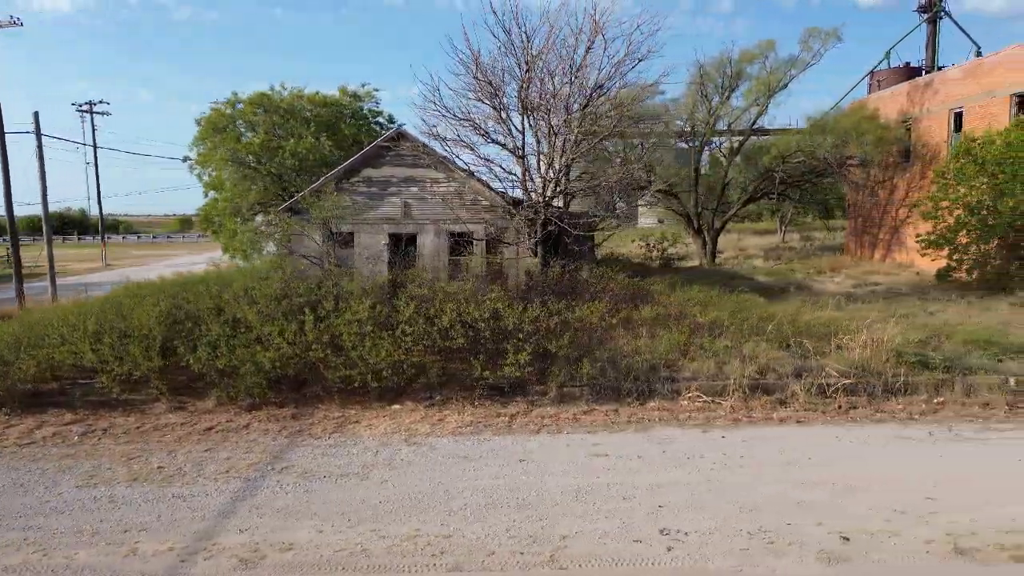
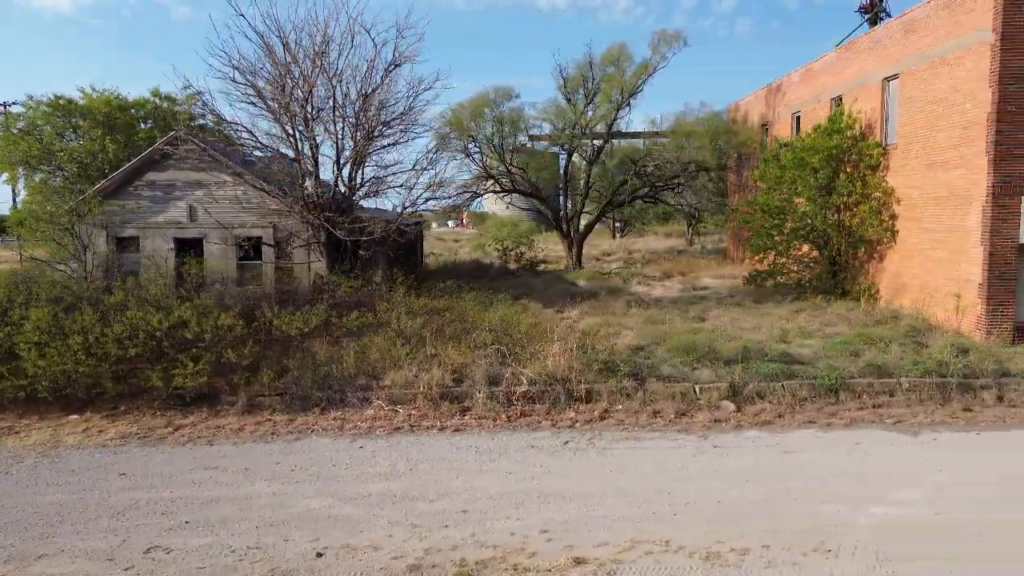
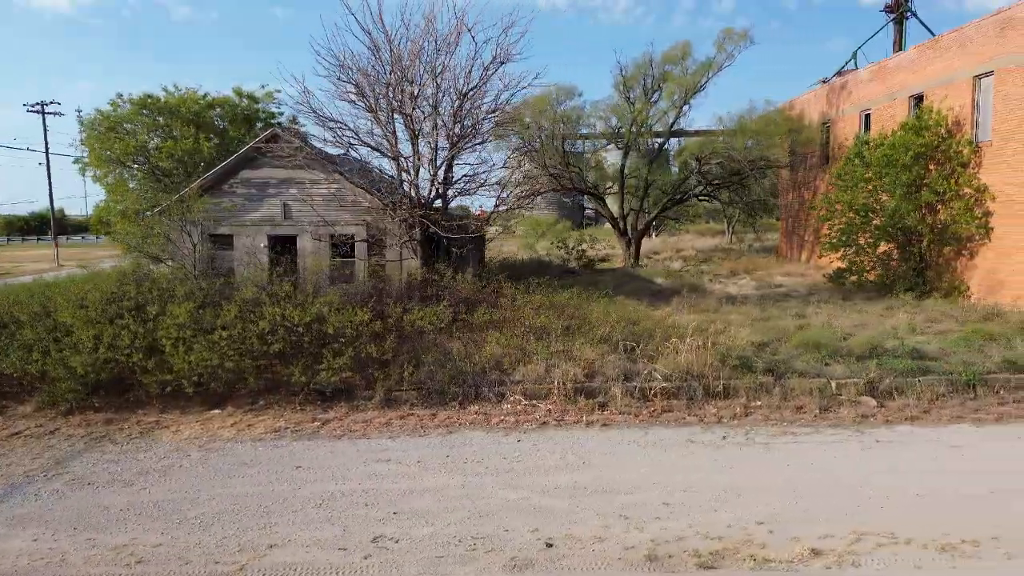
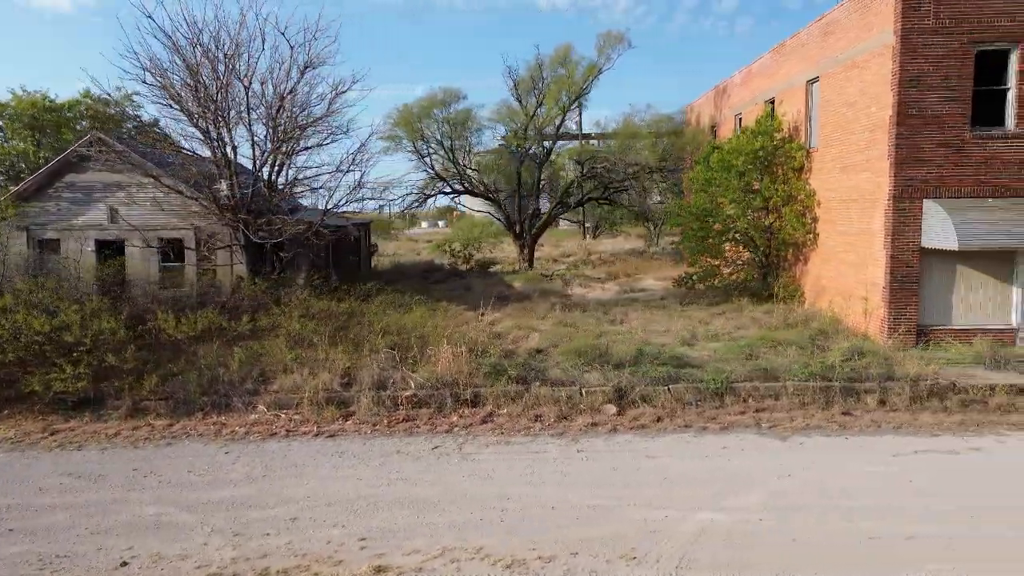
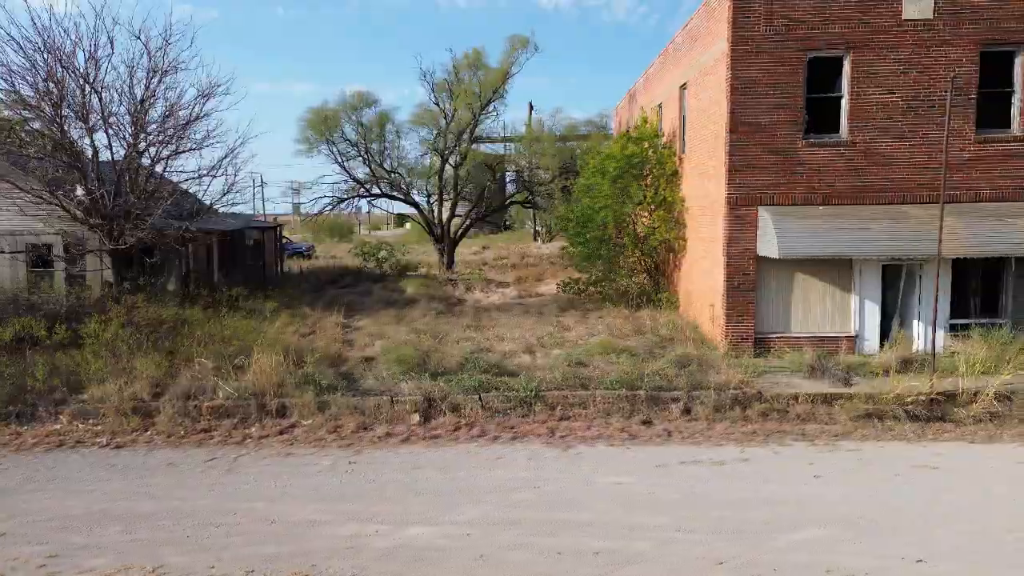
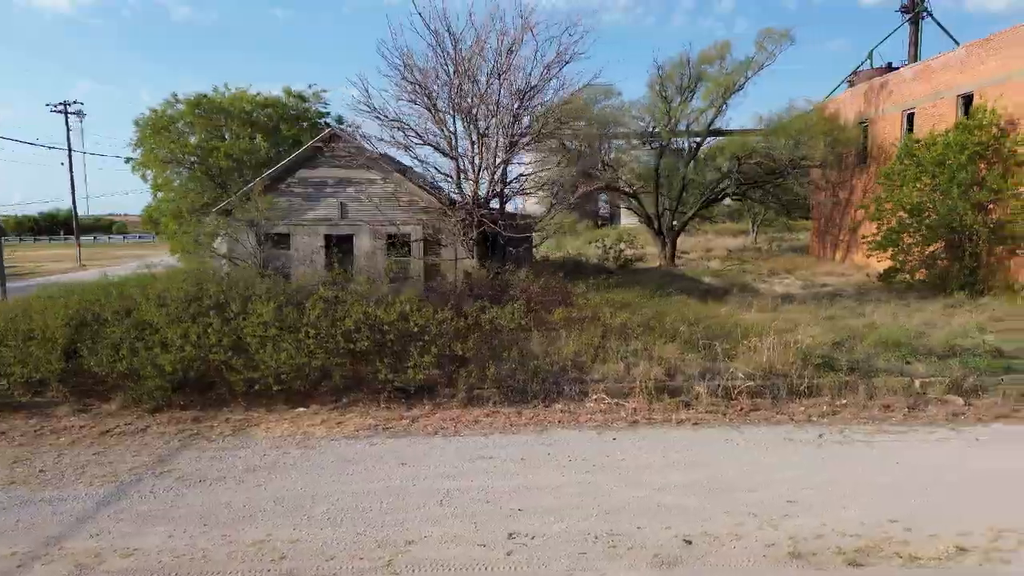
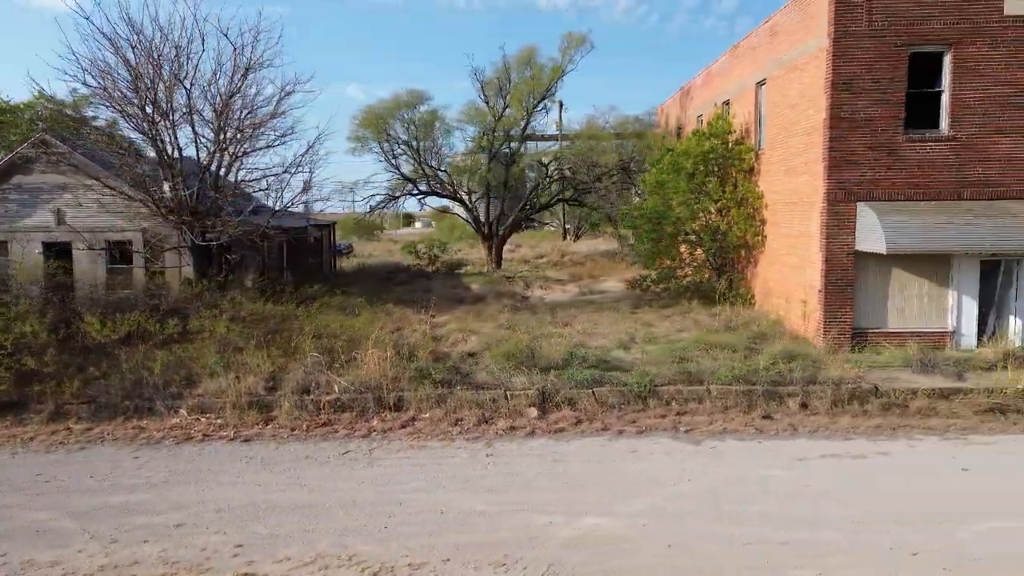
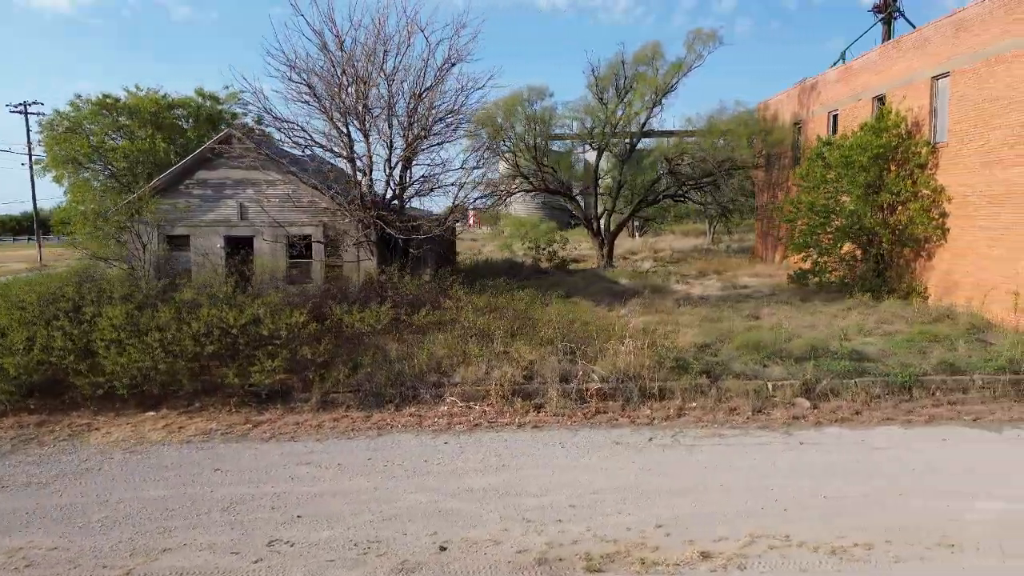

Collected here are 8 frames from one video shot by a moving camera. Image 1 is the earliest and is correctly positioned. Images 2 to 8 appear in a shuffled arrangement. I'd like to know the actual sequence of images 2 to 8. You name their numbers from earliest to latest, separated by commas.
6, 3, 8, 2, 4, 7, 5
